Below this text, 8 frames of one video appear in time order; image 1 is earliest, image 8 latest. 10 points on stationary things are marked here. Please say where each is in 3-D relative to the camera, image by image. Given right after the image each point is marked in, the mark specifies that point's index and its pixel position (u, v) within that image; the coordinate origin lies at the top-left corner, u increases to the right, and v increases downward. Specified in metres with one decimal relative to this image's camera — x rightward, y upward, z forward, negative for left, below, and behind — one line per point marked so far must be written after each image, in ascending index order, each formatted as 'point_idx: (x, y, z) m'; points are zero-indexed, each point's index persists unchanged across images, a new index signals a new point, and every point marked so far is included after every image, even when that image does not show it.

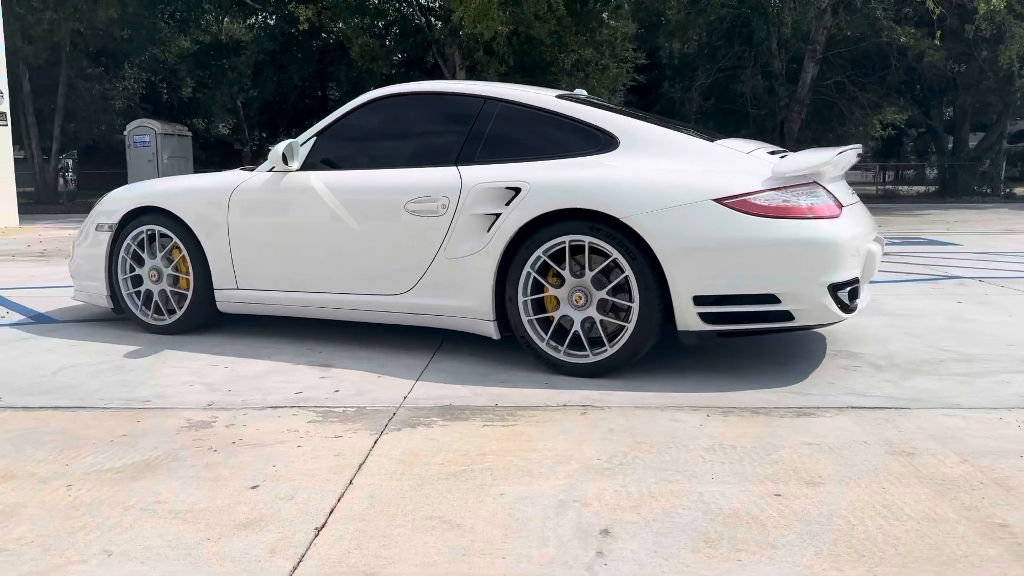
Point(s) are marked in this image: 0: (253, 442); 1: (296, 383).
0: (-1.0, -0.6, +3.1) m
1: (-1.1, -0.5, +4.1) m
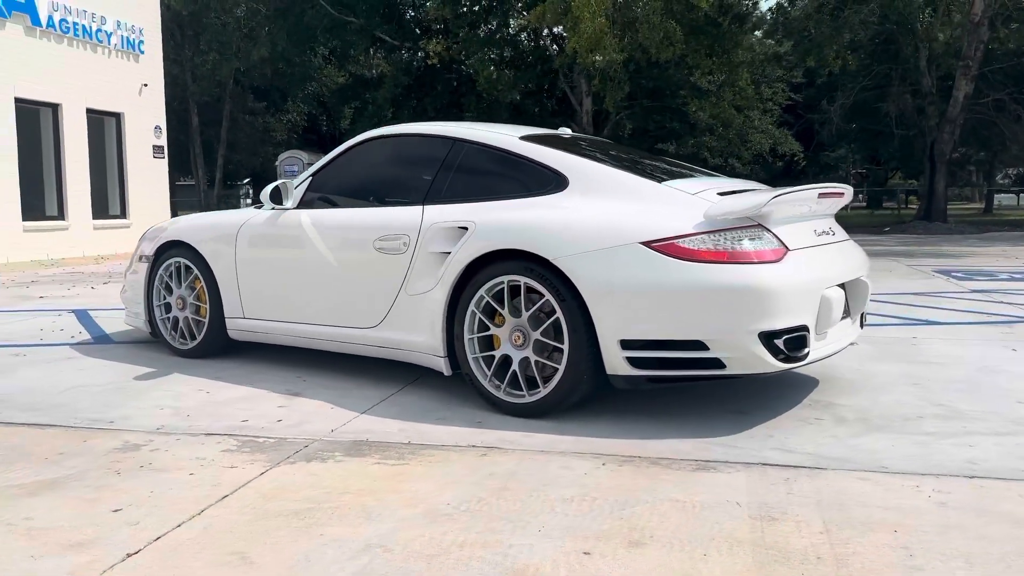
0: (-1.4, -0.7, +3.4) m
1: (-1.3, -0.6, +4.3) m
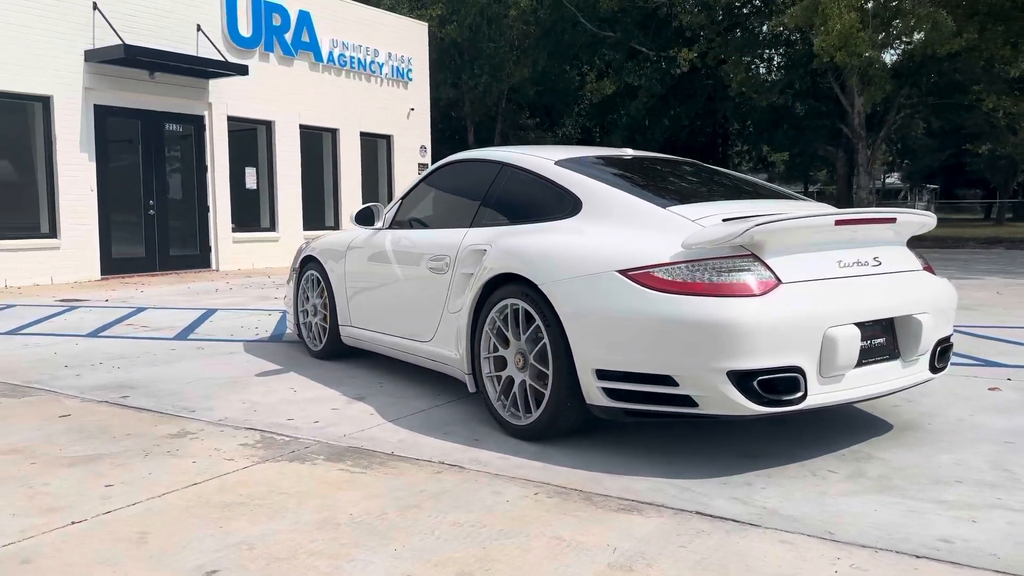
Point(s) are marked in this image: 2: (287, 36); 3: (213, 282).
0: (-1.6, -0.8, +4.0) m
1: (-1.2, -0.7, +4.8) m
2: (-4.8, +5.4, +18.1) m
3: (-5.0, +0.1, +14.1) m
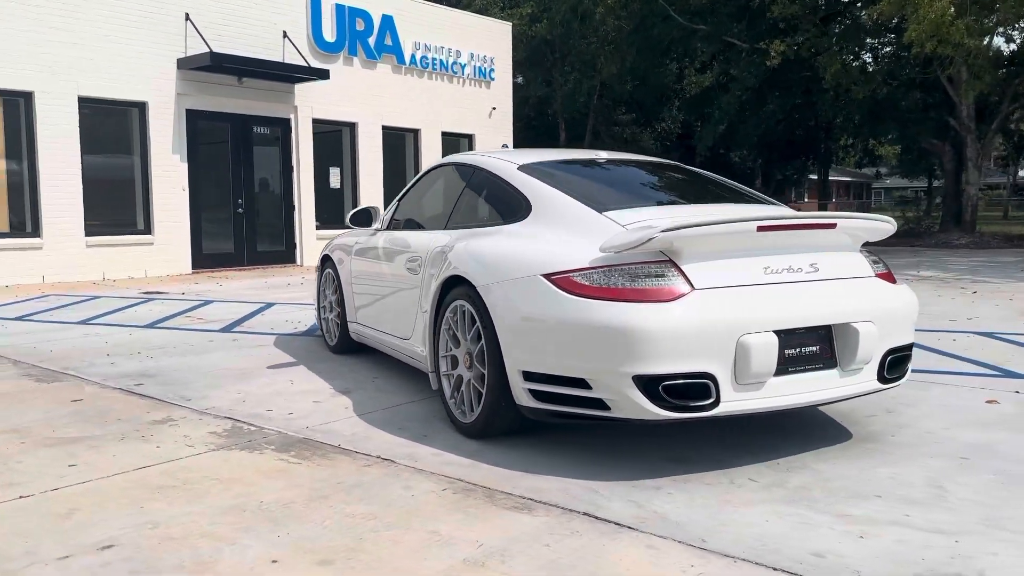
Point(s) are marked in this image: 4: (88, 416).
0: (-1.9, -0.8, +4.3) m
1: (-1.4, -0.7, +5.1) m
2: (-3.1, +5.5, +18.7) m
3: (-3.9, +0.2, +14.8) m
4: (-2.4, -0.7, +4.8) m
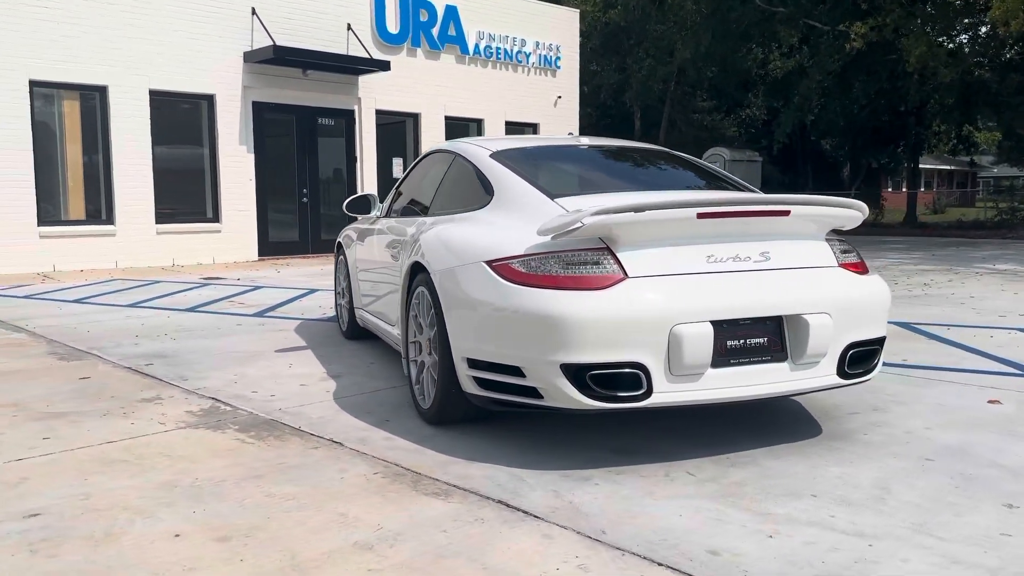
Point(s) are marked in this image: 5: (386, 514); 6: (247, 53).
0: (-2.1, -0.7, +4.5) m
1: (-1.5, -0.6, +5.3) m
2: (-1.7, +5.8, +18.9) m
3: (-3.0, +0.4, +15.1) m
4: (-2.6, -0.6, +5.1) m
5: (-0.5, -0.8, +3.1) m
6: (-5.0, +4.5, +16.0) m
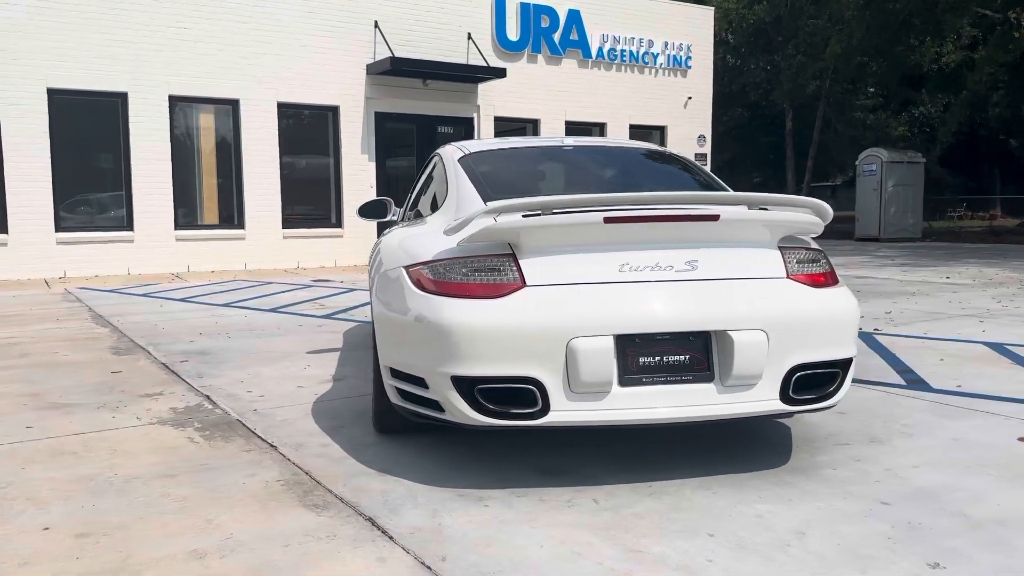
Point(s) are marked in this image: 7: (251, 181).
0: (-2.2, -0.7, +4.8) m
1: (-1.5, -0.6, +5.4) m
2: (+1.0, +5.6, +18.8) m
3: (-1.1, +0.3, +15.4) m
4: (-2.6, -0.6, +5.4) m
5: (-0.9, -0.8, +3.0) m
6: (-2.8, +4.4, +16.6) m
7: (-4.9, +2.0, +15.6) m
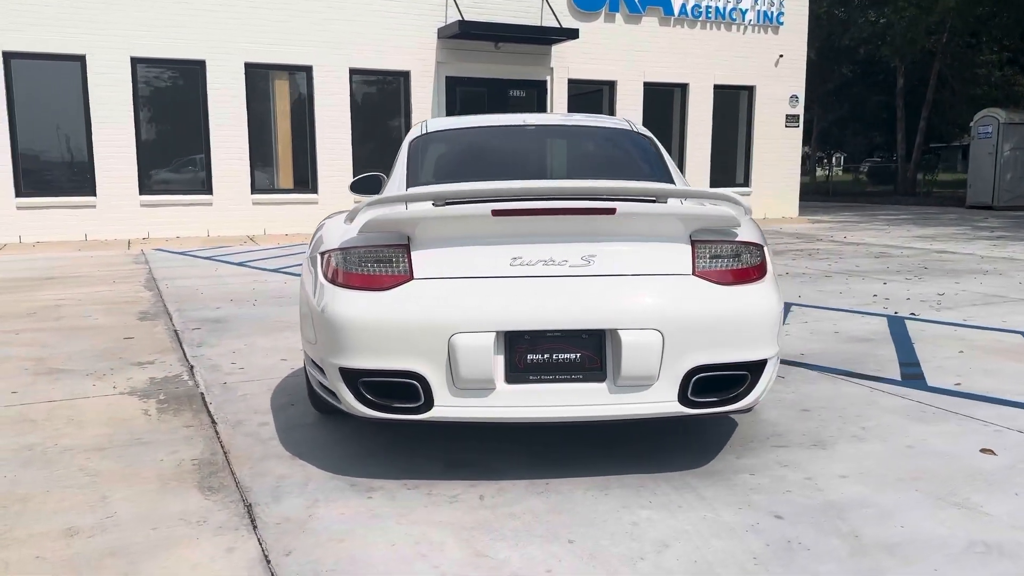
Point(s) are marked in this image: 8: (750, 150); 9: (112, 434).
0: (-2.4, -0.5, +5.0) m
1: (-1.6, -0.5, +5.5) m
2: (+2.7, +6.4, +18.2) m
3: (+0.1, +1.0, +15.3) m
4: (-2.7, -0.4, +5.7) m
5: (-1.4, -0.8, +3.1) m
6: (-1.4, +5.1, +16.6) m
7: (-3.6, +2.7, +16.0) m
8: (+5.7, +3.3, +20.1) m
9: (-1.9, -0.7, +4.0) m
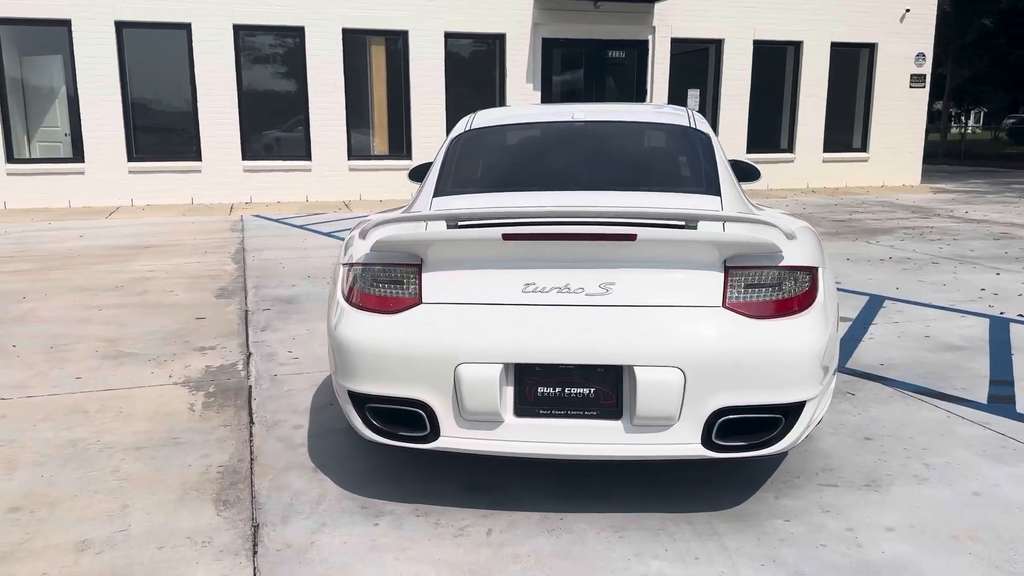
0: (-2.1, -0.5, +5.2) m
1: (-1.3, -0.4, +5.6) m
2: (+4.8, +7.0, +17.2) m
3: (+1.8, +1.5, +15.0) m
4: (-2.3, -0.3, +5.9) m
5: (-1.3, -0.9, +3.2) m
6: (+0.5, +5.7, +16.1) m
7: (-1.8, +3.4, +16.0) m
8: (+8.0, +3.9, +18.9) m
9: (-1.7, -0.7, +4.0) m
